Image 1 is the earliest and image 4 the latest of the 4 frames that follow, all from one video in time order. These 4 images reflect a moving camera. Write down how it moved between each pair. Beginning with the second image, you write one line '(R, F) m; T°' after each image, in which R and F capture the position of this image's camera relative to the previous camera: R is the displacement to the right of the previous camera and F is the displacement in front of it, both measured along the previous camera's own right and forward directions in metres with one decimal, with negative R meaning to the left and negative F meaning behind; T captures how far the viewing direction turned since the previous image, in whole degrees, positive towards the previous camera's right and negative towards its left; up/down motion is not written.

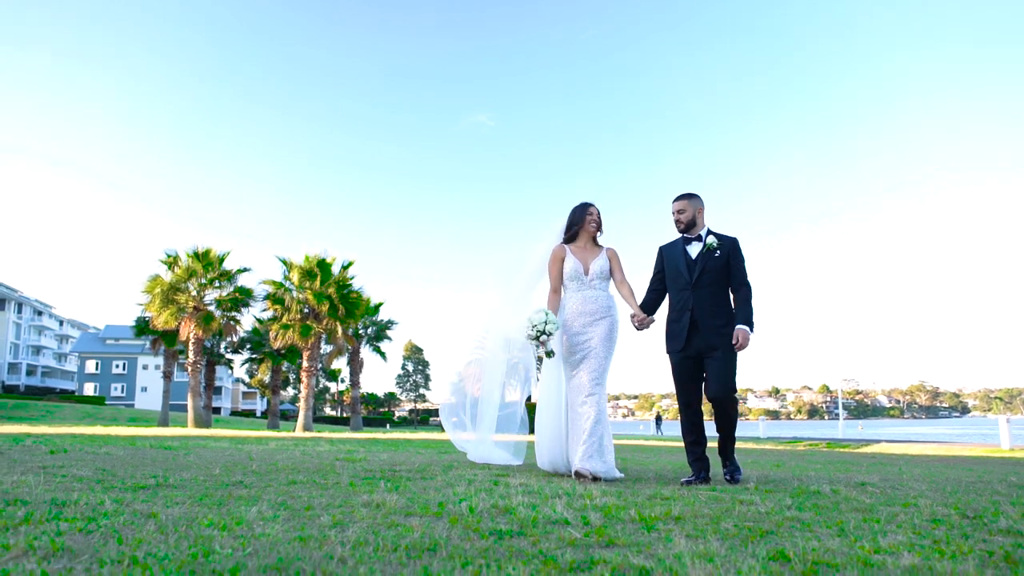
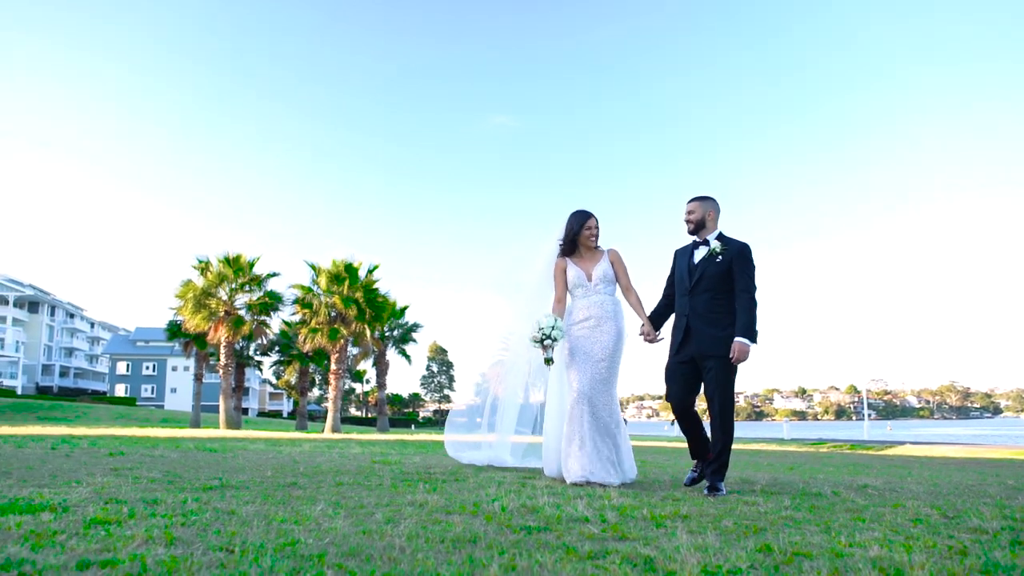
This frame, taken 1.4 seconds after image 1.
(0.0, -0.5) m; -2°
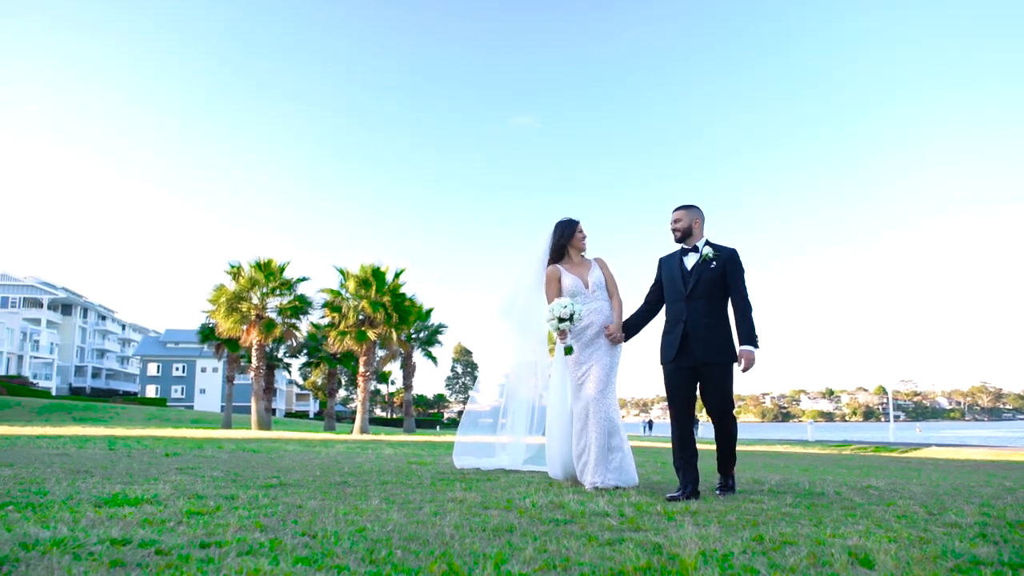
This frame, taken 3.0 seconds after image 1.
(0.0, -0.6) m; -2°
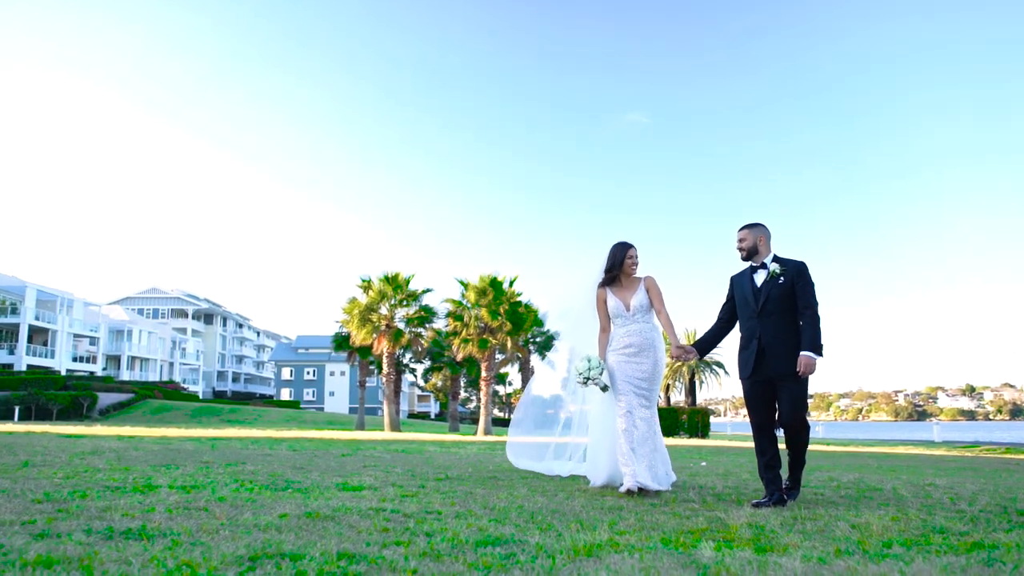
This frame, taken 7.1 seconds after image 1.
(+0.1, -1.8) m; -9°
